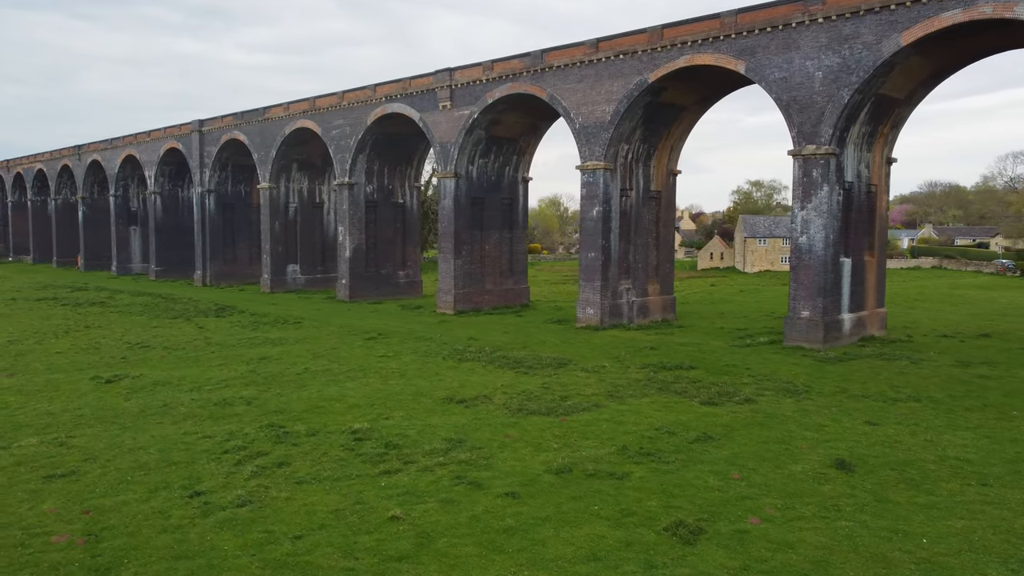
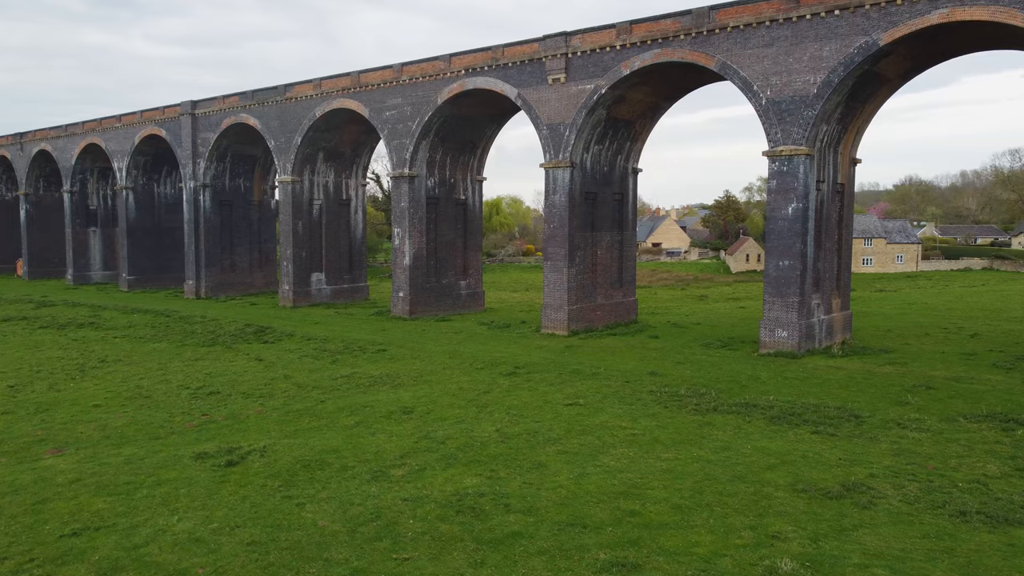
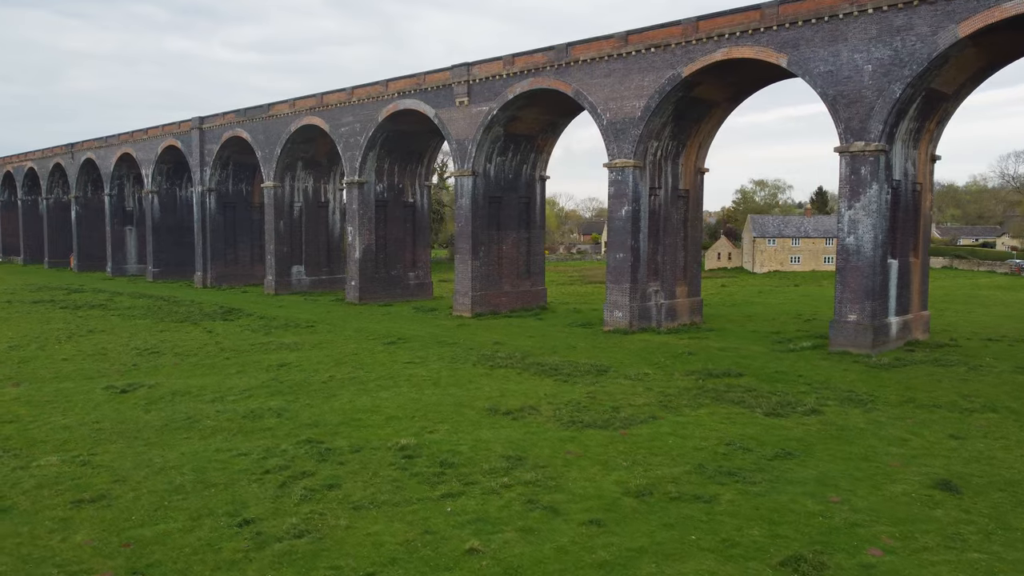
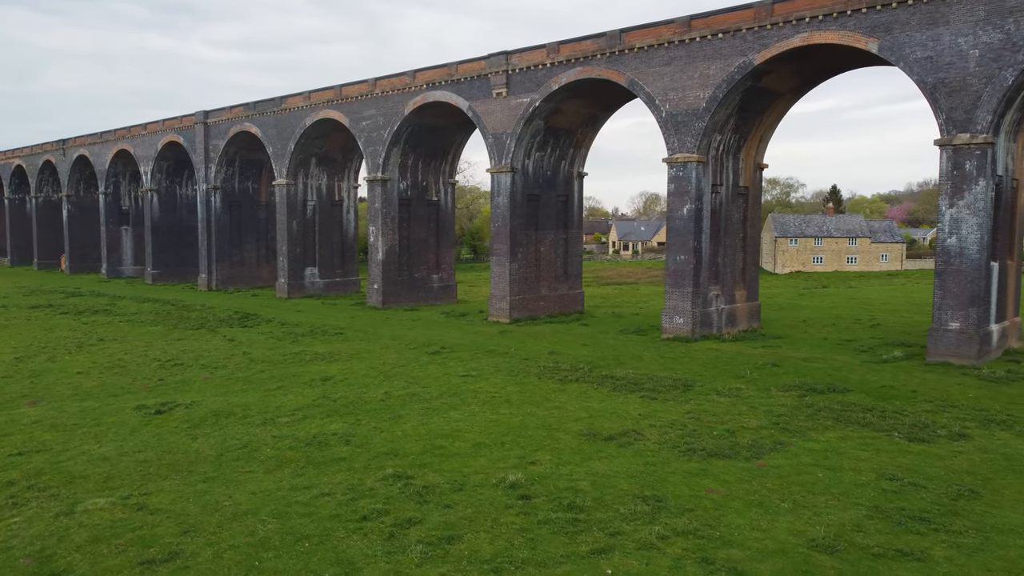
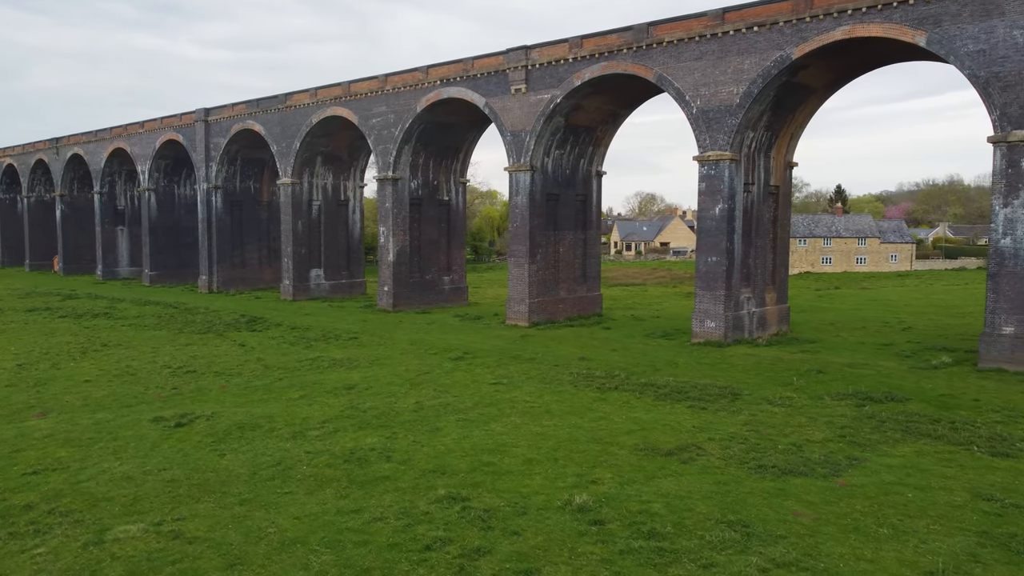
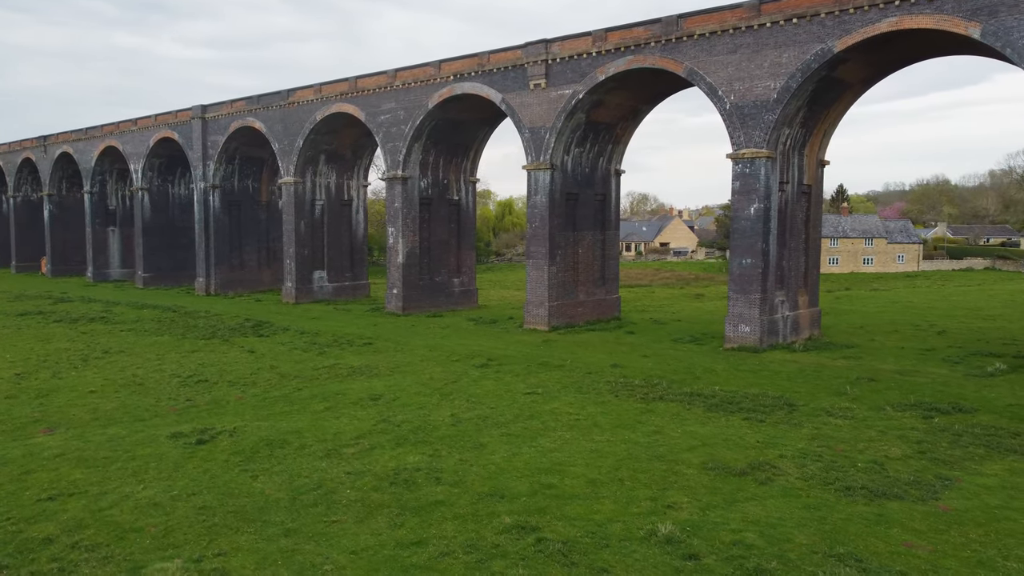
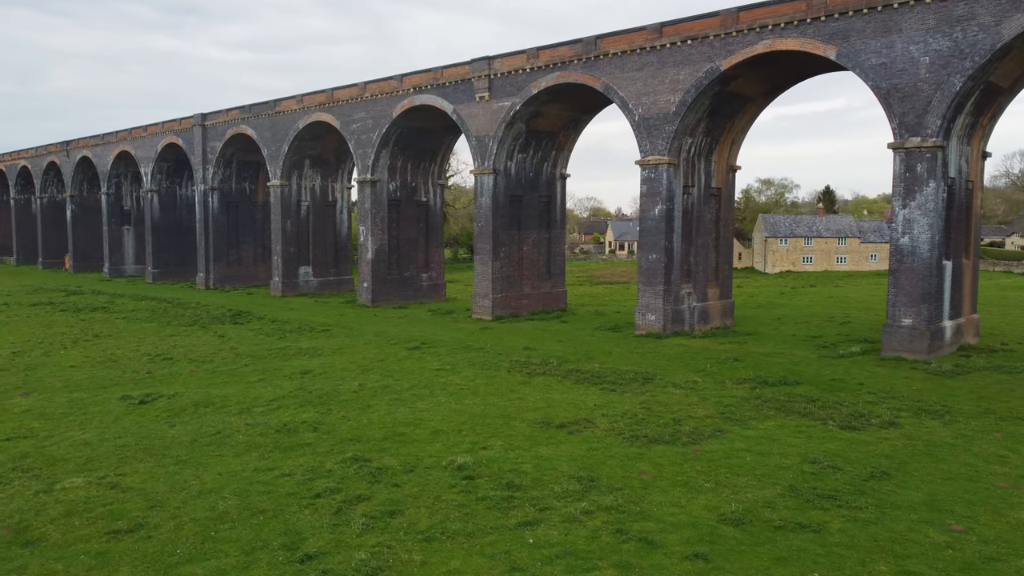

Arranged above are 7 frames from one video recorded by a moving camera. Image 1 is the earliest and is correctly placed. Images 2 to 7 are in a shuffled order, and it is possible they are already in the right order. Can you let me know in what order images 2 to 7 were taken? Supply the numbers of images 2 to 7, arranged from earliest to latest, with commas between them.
3, 7, 4, 5, 6, 2
